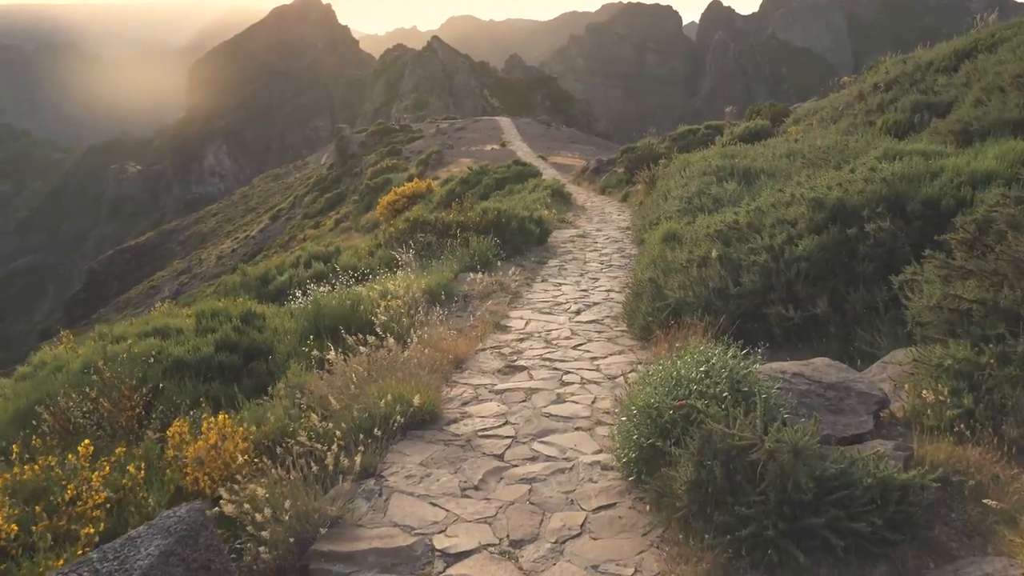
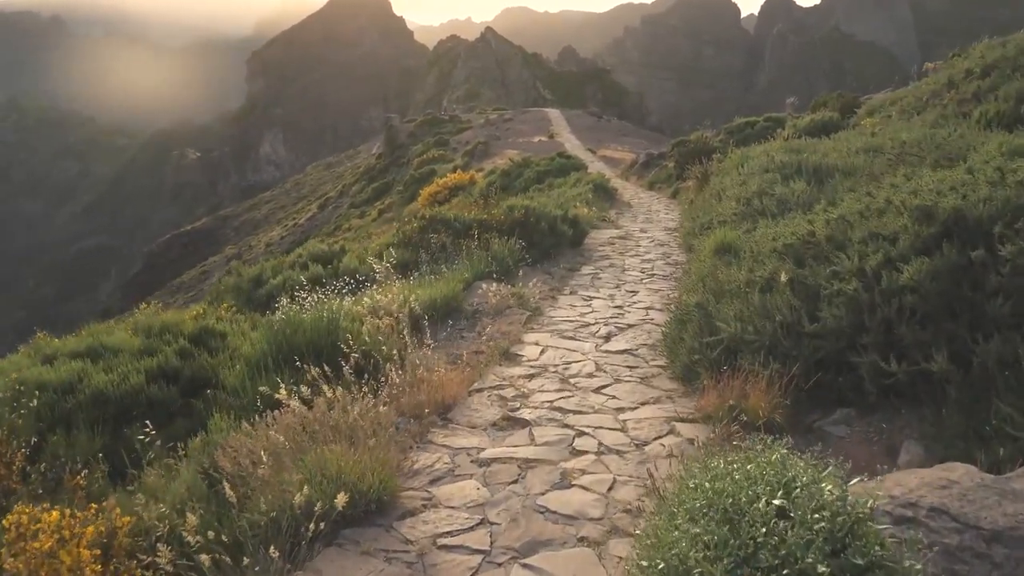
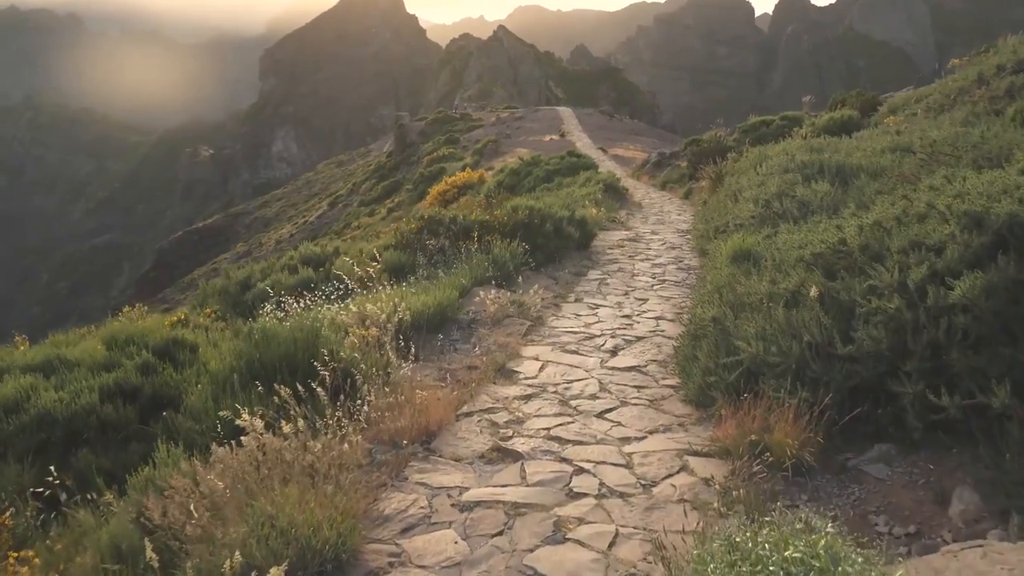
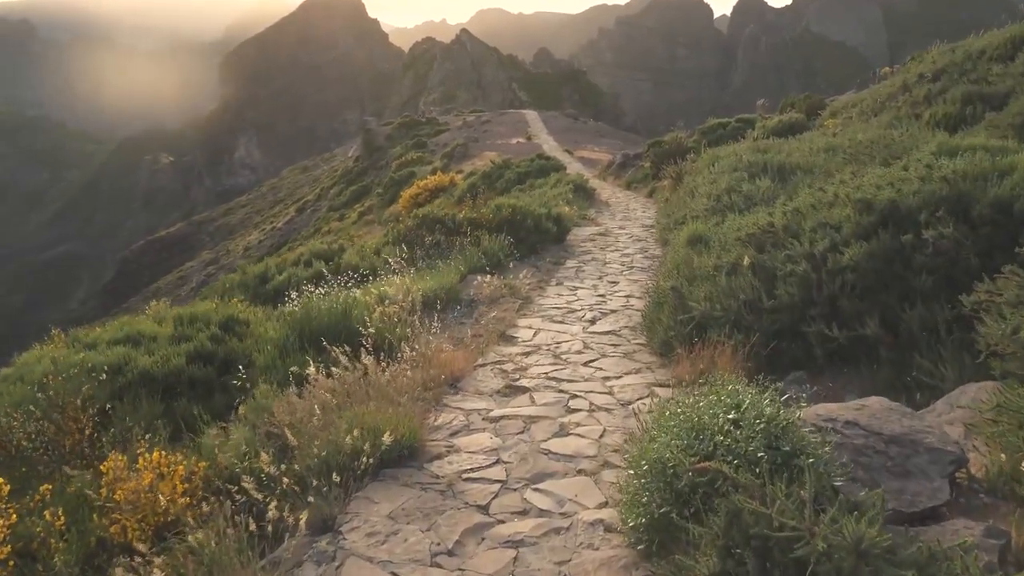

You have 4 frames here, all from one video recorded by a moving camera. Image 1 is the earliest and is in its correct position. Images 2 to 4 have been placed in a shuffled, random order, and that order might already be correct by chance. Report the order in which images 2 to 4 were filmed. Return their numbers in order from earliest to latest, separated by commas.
4, 2, 3
